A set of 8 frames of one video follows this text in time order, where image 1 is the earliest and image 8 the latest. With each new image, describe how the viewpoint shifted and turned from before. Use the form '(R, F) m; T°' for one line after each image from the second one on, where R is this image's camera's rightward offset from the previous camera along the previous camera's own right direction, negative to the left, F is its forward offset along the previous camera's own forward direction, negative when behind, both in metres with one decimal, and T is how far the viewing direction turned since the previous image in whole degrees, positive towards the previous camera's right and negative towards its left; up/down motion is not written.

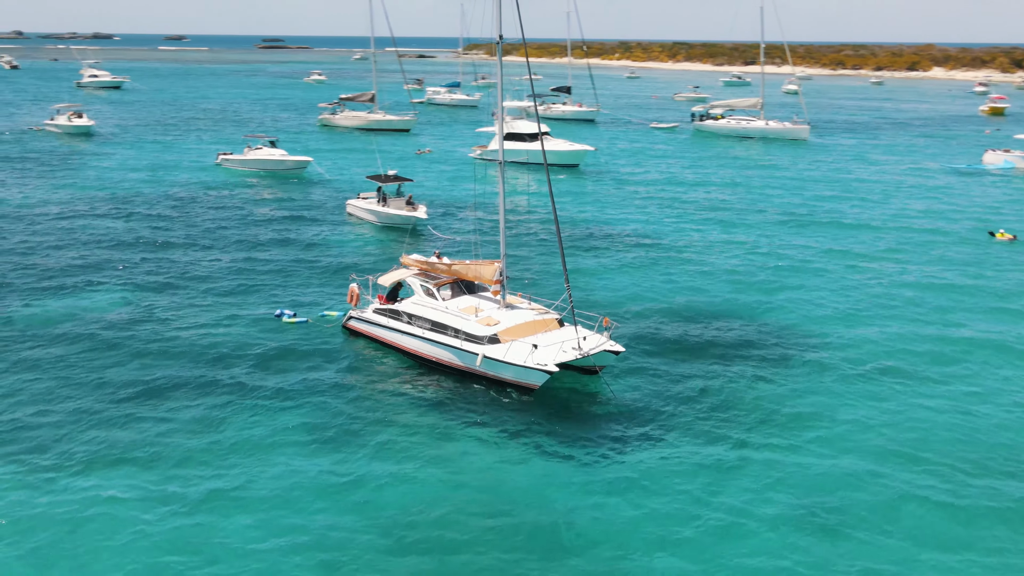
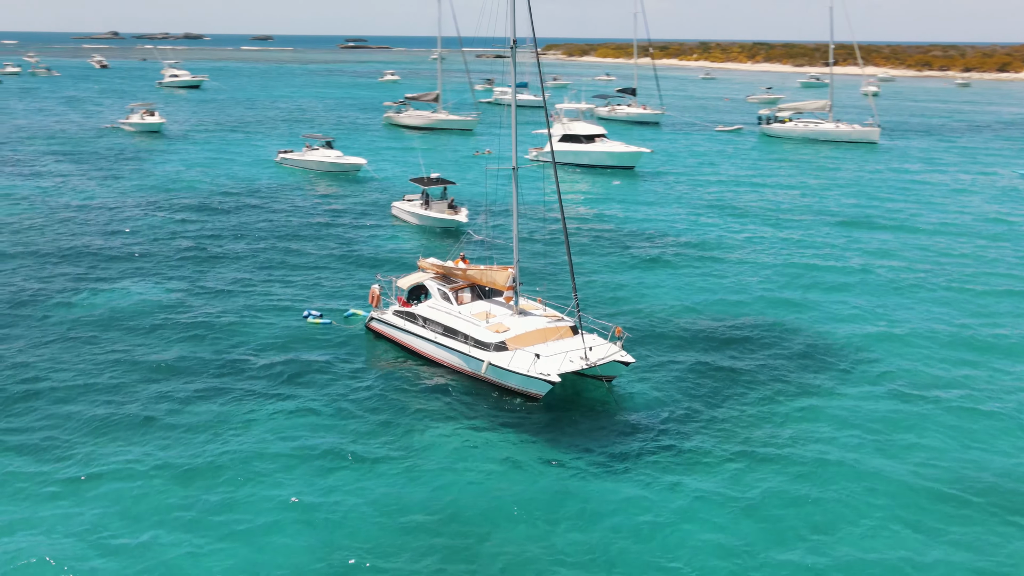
(+1.5, +0.3) m; -4°
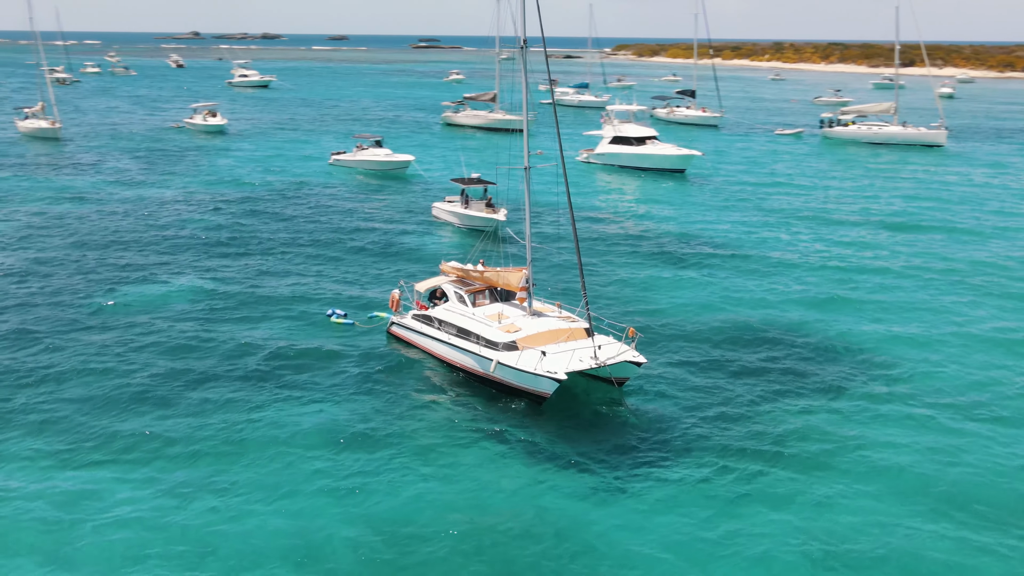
(+1.4, -0.1) m; -4°
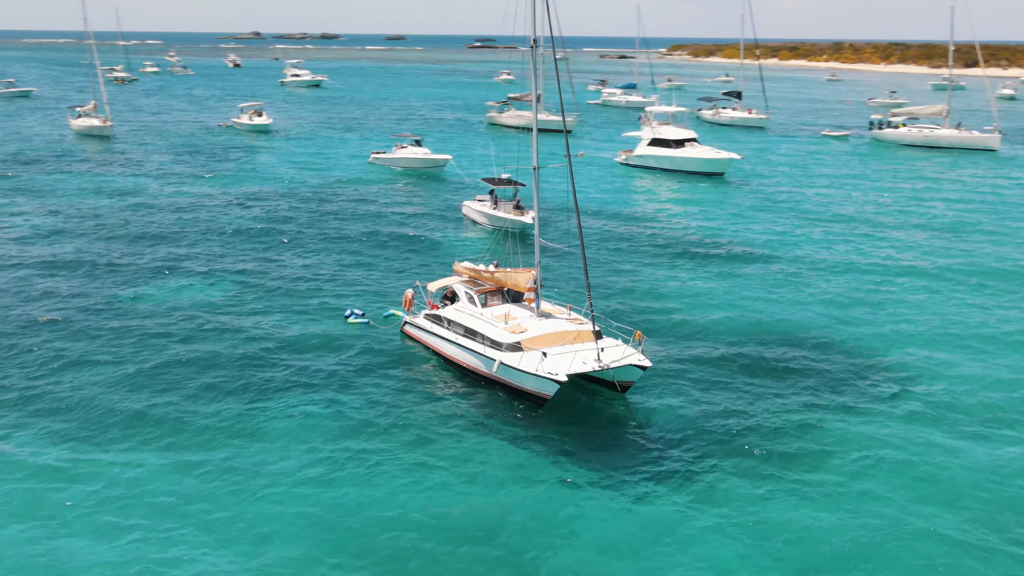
(+1.2, +0.1) m; -3°
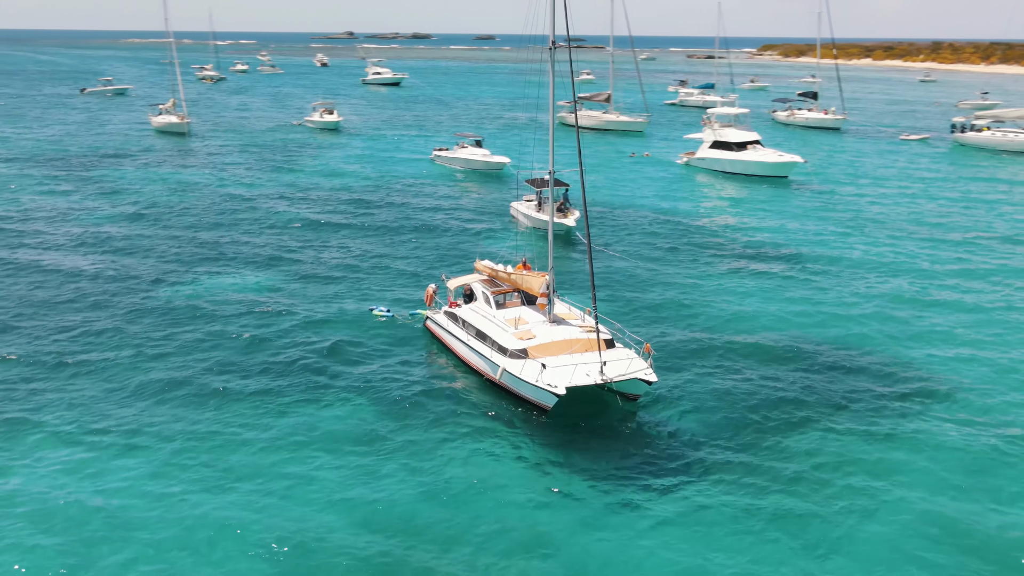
(+1.9, +0.2) m; -4°
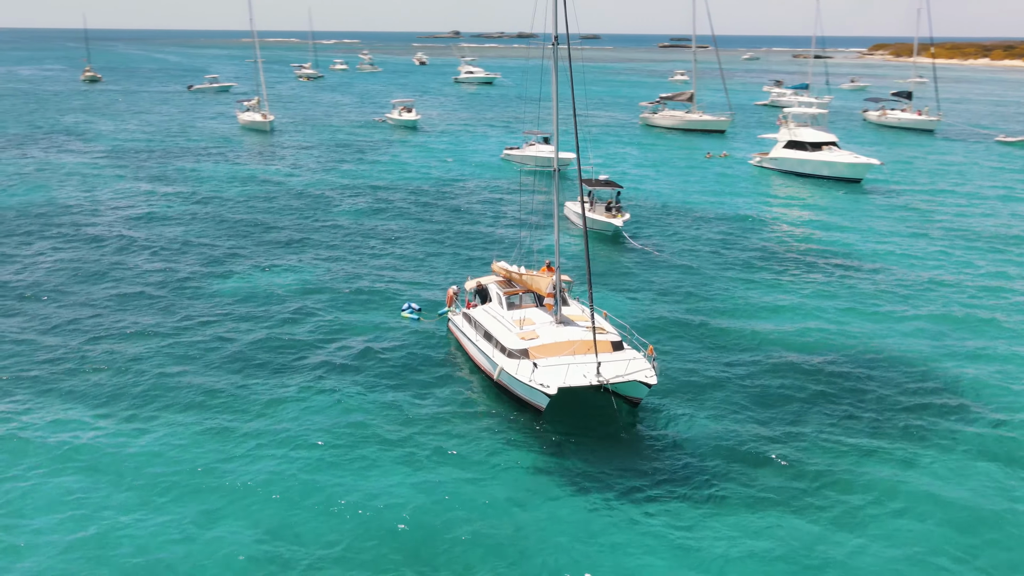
(+2.4, +0.6) m; -5°
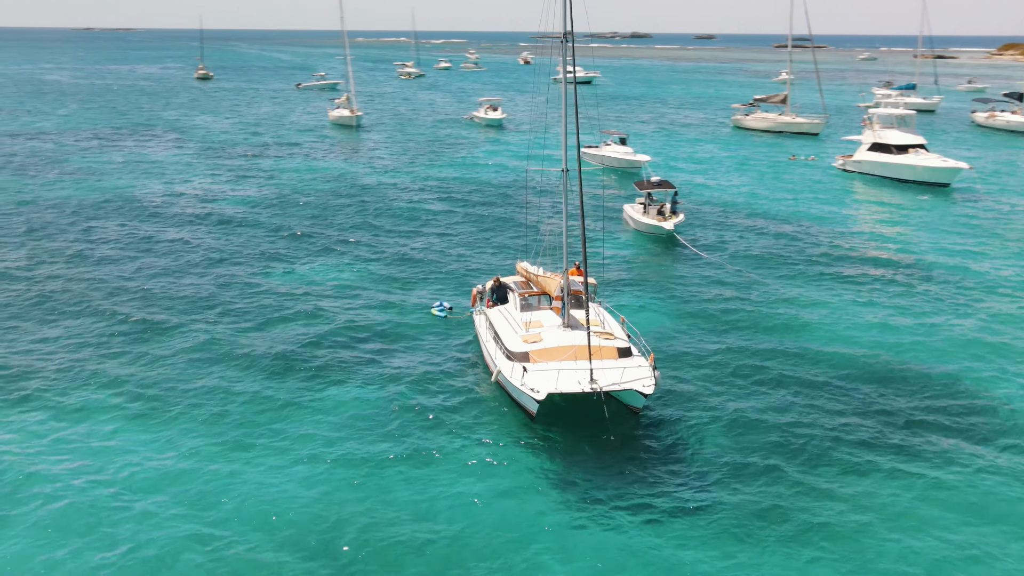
(+2.5, +0.1) m; -6°
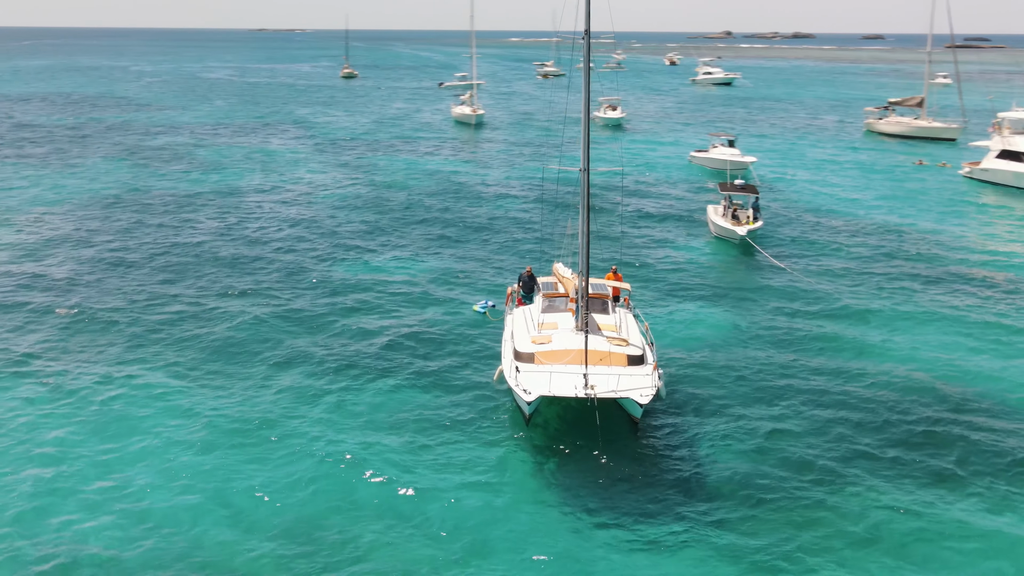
(+3.5, -0.3) m; -8°
